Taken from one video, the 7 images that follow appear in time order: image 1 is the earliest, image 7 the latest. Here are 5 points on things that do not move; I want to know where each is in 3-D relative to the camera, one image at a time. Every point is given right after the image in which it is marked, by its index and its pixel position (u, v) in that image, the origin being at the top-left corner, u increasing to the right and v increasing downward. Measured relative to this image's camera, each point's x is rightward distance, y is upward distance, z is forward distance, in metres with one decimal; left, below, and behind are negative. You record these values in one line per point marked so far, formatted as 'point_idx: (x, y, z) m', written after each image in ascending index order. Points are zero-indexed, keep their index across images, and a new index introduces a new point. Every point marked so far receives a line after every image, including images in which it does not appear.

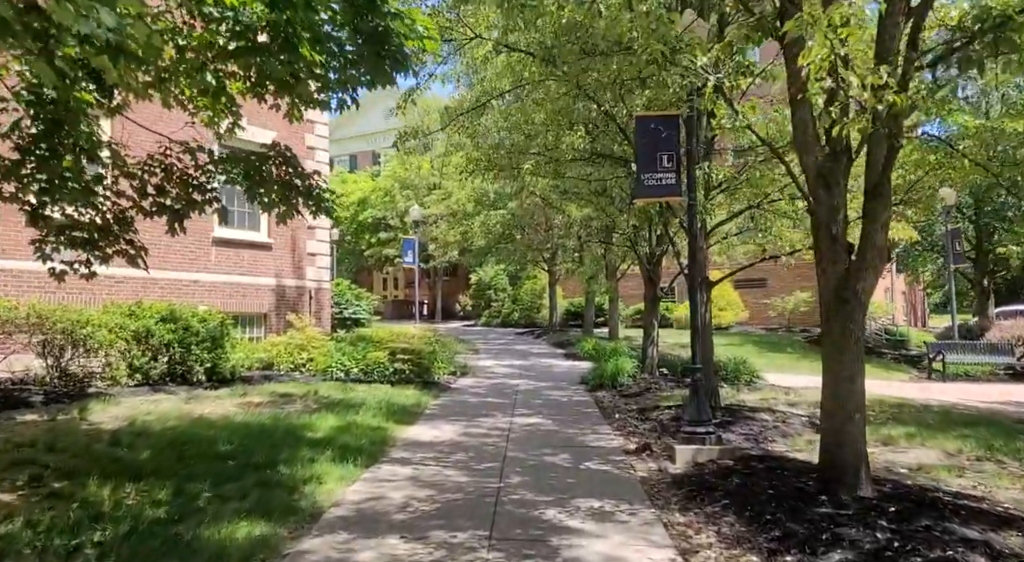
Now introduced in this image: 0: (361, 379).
0: (-2.7, -1.7, +13.8) m
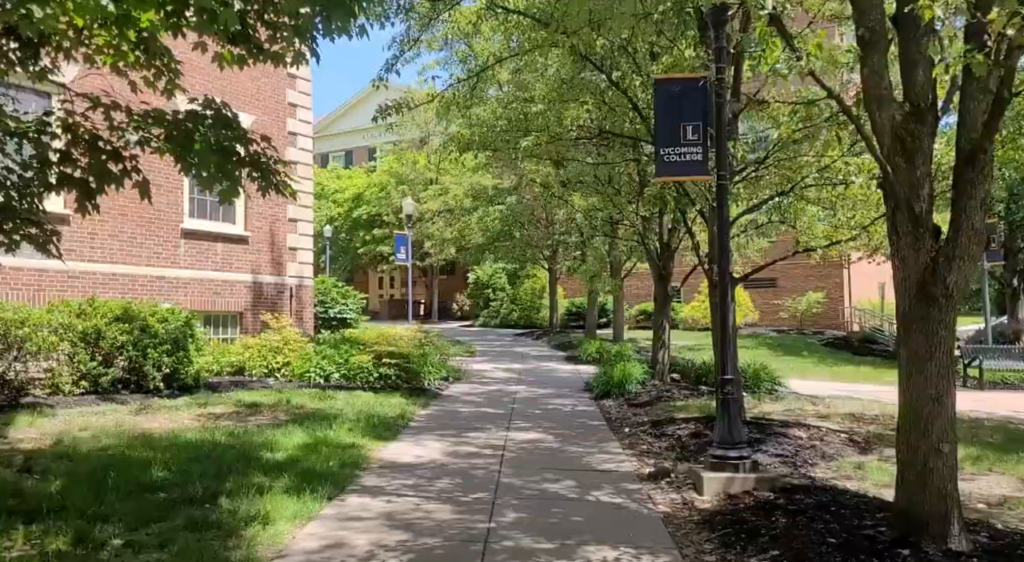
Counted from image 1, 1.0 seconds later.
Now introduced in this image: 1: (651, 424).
0: (-2.7, -1.7, +12.5) m
1: (+1.8, -1.8, +10.0) m
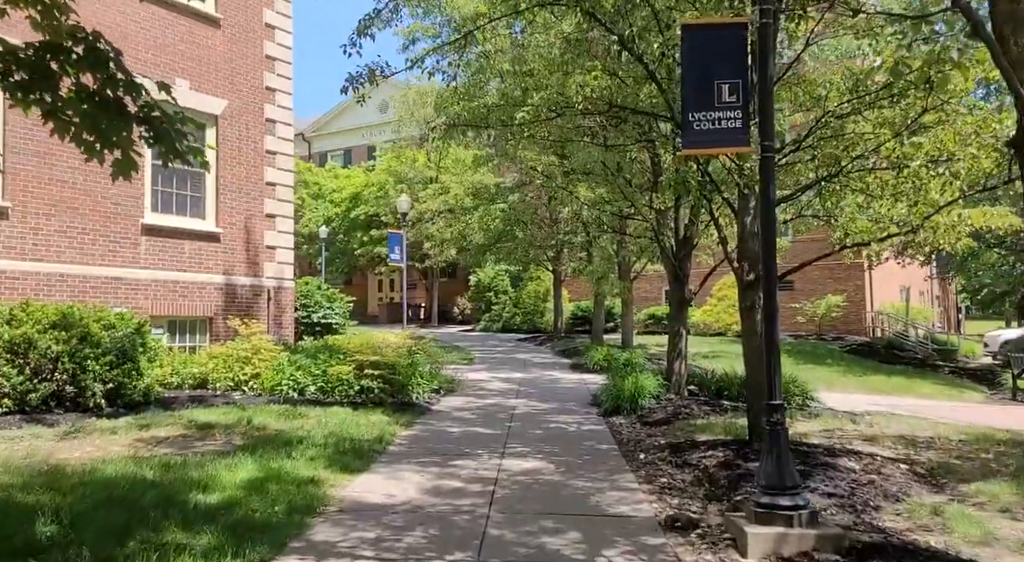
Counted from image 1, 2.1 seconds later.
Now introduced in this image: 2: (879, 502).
0: (-2.7, -1.7, +11.1) m
1: (+1.7, -1.8, +8.6) m
2: (+2.9, -1.7, +6.2) m
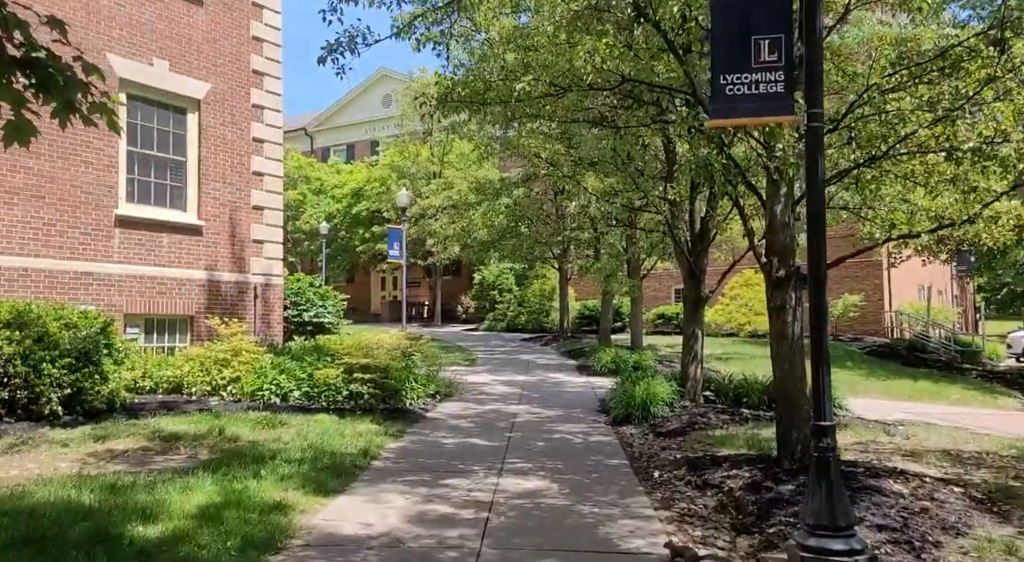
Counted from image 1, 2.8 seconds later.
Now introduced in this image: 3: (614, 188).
0: (-2.7, -1.6, +10.2) m
1: (+1.7, -1.8, +7.6) m
2: (+2.9, -1.7, +5.3) m
3: (+1.5, +1.4, +12.0) m
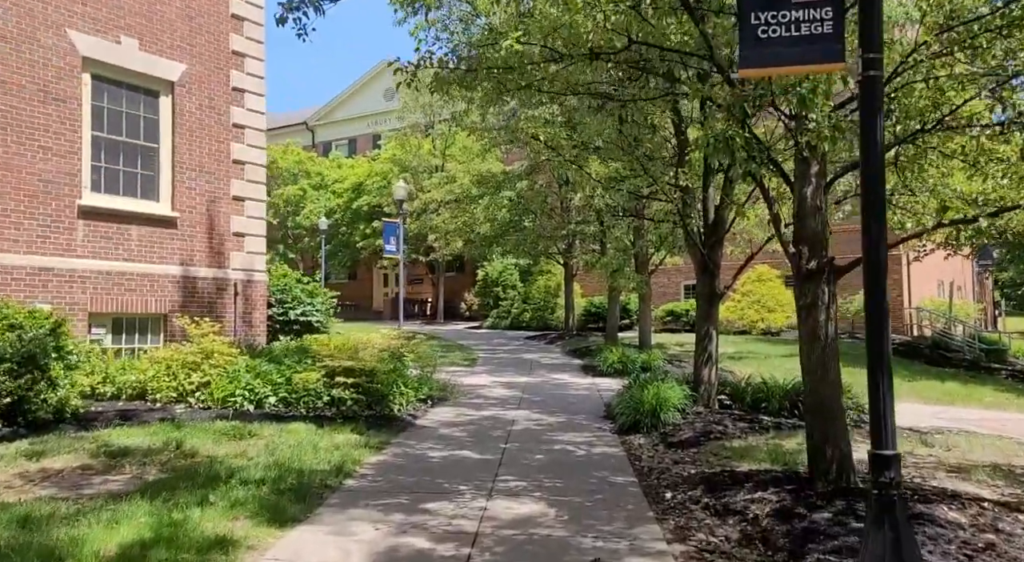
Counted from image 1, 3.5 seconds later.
0: (-2.8, -1.6, +9.3) m
1: (+1.6, -1.7, +6.7) m
2: (+2.8, -1.7, +4.3) m
3: (+1.5, +1.5, +11.0) m
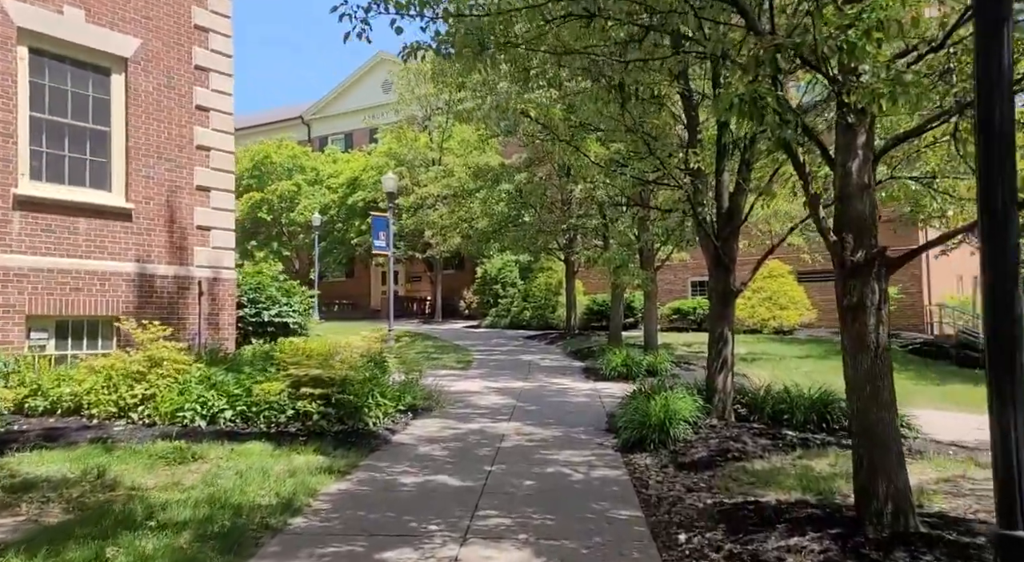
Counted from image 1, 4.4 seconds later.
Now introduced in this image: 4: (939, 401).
0: (-2.9, -1.6, +8.2) m
1: (+1.5, -1.7, +5.5) m
2: (+2.6, -1.6, +3.2) m
3: (+1.4, +1.5, +9.8) m
4: (+6.7, -1.9, +12.3) m
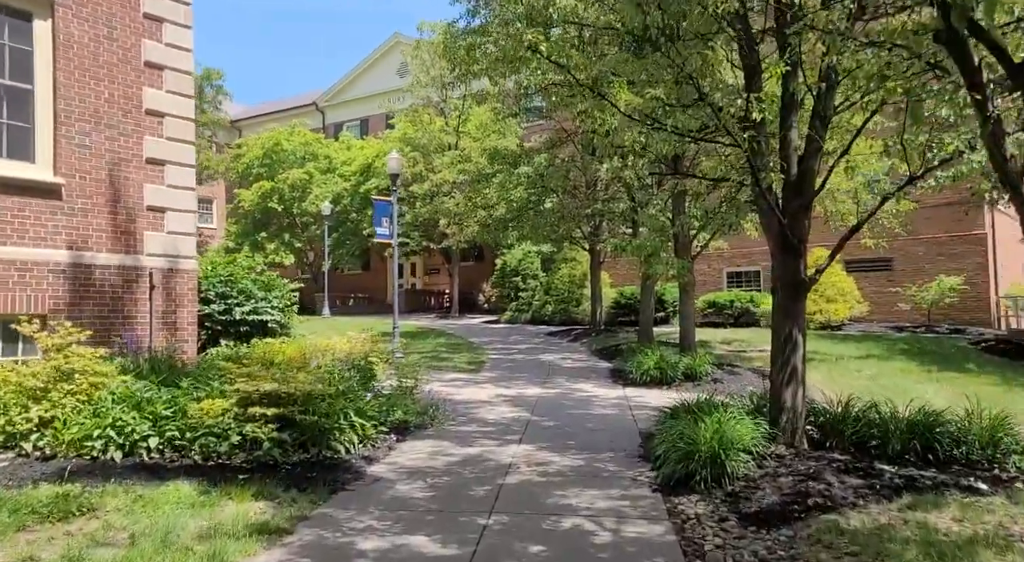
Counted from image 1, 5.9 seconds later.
0: (-2.8, -1.5, +6.3) m
1: (+1.5, -1.6, +3.5) m
2: (+2.5, -1.6, +1.1) m
3: (+1.5, +1.6, +7.8) m
4: (+6.8, -1.7, +10.1) m
